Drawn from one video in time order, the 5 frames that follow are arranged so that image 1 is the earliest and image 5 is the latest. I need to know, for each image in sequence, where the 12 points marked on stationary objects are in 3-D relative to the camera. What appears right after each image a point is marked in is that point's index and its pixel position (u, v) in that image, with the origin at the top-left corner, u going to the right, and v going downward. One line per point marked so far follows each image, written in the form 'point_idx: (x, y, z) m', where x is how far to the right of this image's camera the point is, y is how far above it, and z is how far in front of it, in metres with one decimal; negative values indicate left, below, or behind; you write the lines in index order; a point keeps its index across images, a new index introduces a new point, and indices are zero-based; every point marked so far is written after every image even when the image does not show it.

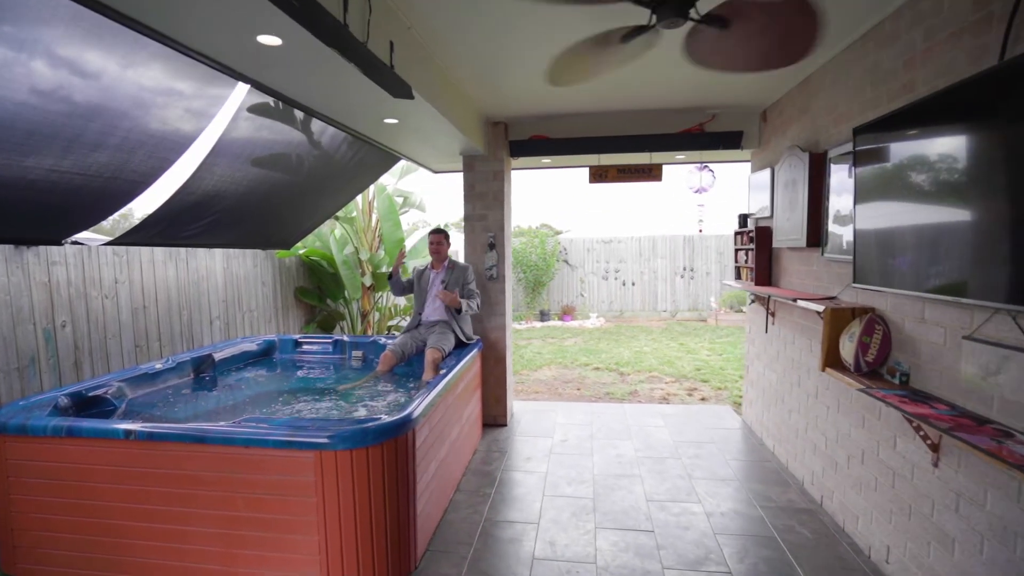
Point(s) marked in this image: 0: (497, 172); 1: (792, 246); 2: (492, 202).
0: (-0.1, +1.0, +4.5) m
1: (+1.9, +0.3, +3.4) m
2: (-0.2, +0.8, +4.5) m
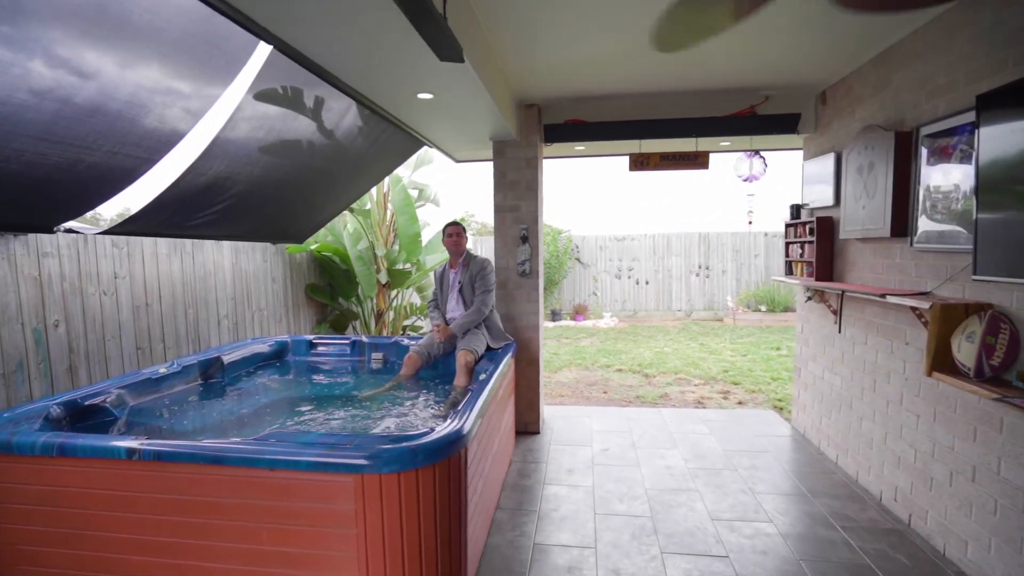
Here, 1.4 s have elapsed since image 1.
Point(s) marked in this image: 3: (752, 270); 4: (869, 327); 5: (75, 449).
0: (+0.2, +1.1, +4.1) m
1: (+2.2, +0.3, +3.1) m
2: (+0.1, +0.8, +4.1) m
3: (+5.1, +0.4, +10.8) m
4: (+2.2, -0.2, +3.2) m
5: (-1.7, -0.6, +2.0) m
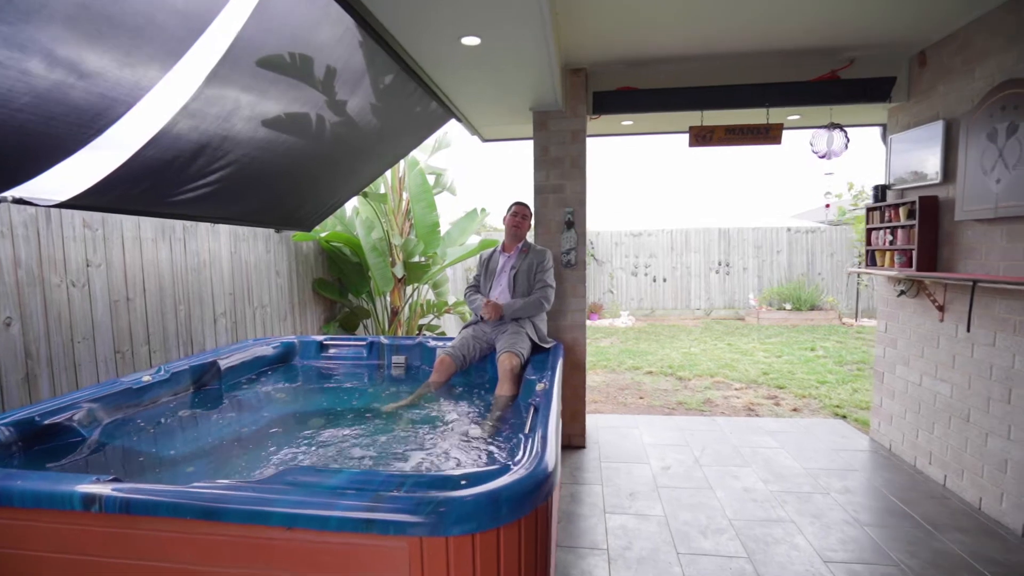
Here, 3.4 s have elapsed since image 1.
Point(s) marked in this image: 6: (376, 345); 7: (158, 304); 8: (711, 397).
0: (+0.5, +1.1, +3.6) m
1: (+2.5, +0.4, +2.6) m
2: (+0.4, +0.8, +3.6) m
3: (+5.3, +0.4, +10.2) m
4: (+2.6, -0.2, +2.6) m
5: (-1.4, -0.6, +1.4) m
6: (-1.0, -0.4, +3.7) m
7: (-2.1, -0.1, +3.1) m
8: (+2.1, -1.2, +5.5) m
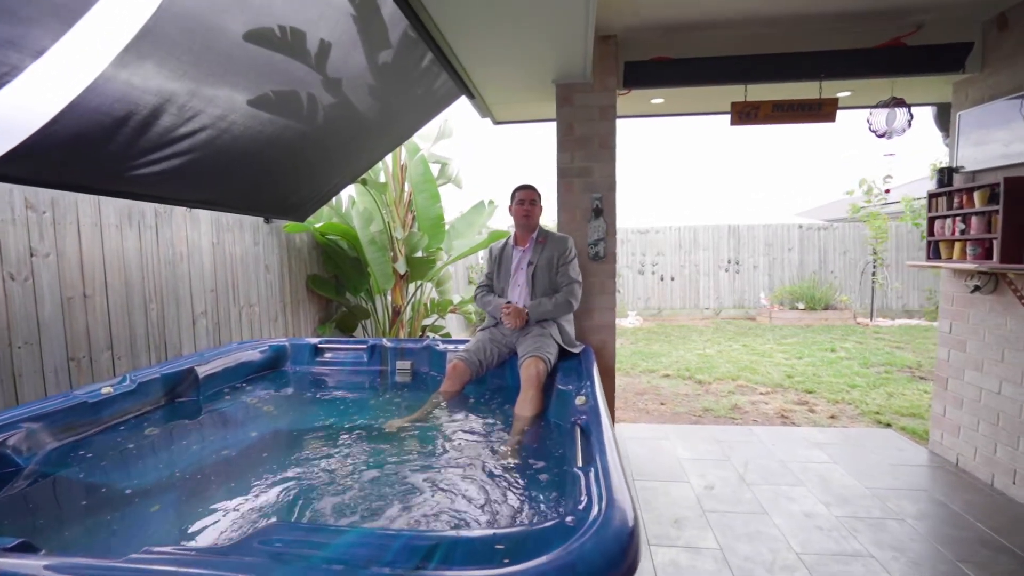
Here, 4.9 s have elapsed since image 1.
0: (+0.6, +1.1, +3.2) m
1: (+2.6, +0.4, +2.2) m
2: (+0.5, +0.9, +3.2) m
3: (+5.4, +0.5, +9.9) m
4: (+2.7, -0.2, +2.3) m
5: (-1.2, -0.6, +1.0) m
6: (-0.9, -0.4, +3.3) m
7: (-2.0, -0.1, +2.6) m
8: (+2.3, -1.1, +5.1) m
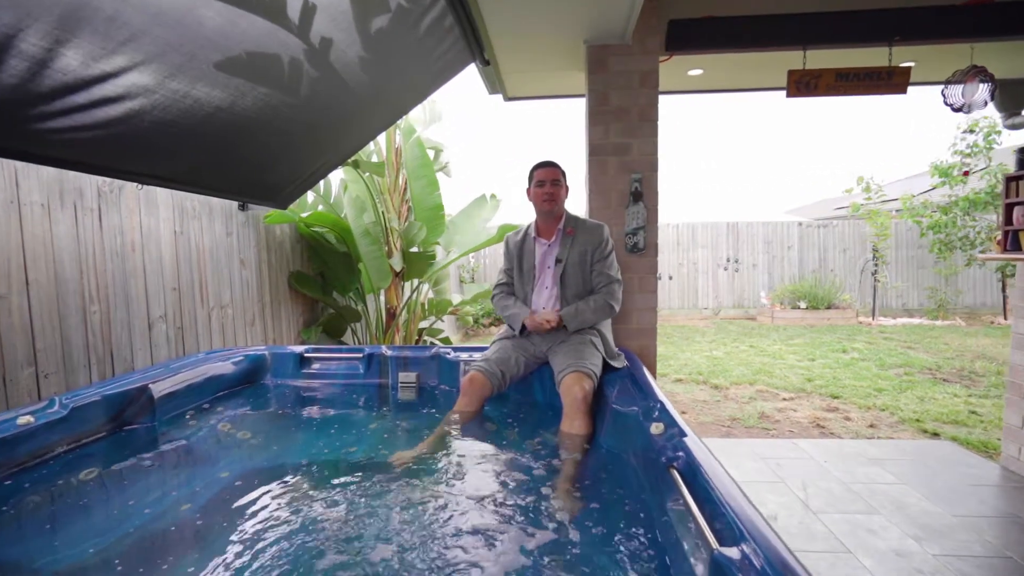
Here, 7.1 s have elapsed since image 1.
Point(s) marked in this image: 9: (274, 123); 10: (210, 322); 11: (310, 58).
0: (+0.7, +1.1, +2.7) m
1: (+2.8, +0.4, +1.8) m
2: (+0.7, +0.9, +2.7) m
3: (+5.3, +0.5, +9.6) m
4: (+2.9, -0.1, +1.9) m
5: (-1.0, -0.5, +0.5) m
6: (-0.8, -0.4, +2.8) m
7: (-1.8, -0.1, +2.1) m
8: (+2.3, -1.1, +4.7) m
9: (-1.2, +0.9, +2.5) m
10: (-1.8, -0.2, +3.0) m
11: (-0.8, +1.1, +2.1) m
